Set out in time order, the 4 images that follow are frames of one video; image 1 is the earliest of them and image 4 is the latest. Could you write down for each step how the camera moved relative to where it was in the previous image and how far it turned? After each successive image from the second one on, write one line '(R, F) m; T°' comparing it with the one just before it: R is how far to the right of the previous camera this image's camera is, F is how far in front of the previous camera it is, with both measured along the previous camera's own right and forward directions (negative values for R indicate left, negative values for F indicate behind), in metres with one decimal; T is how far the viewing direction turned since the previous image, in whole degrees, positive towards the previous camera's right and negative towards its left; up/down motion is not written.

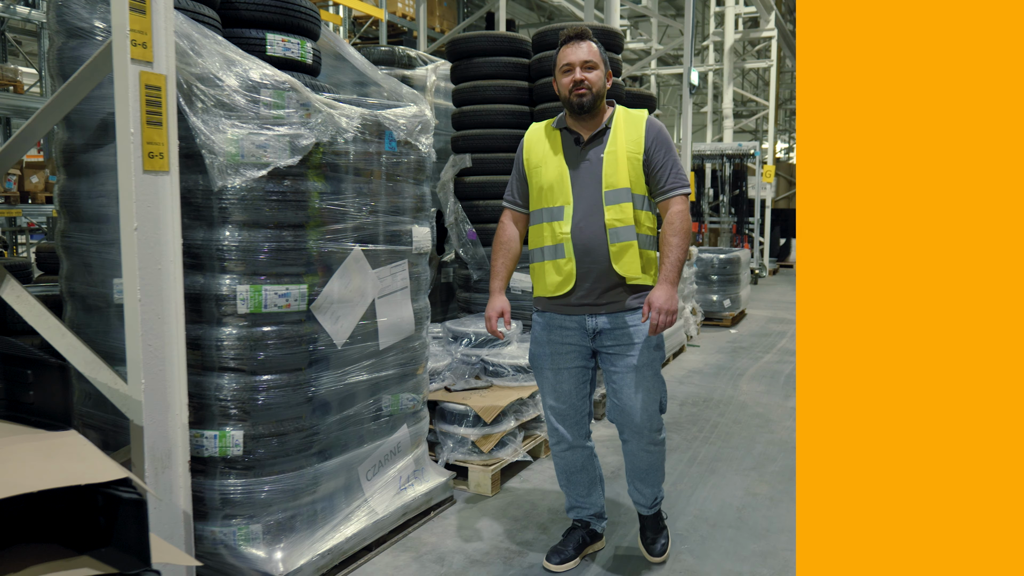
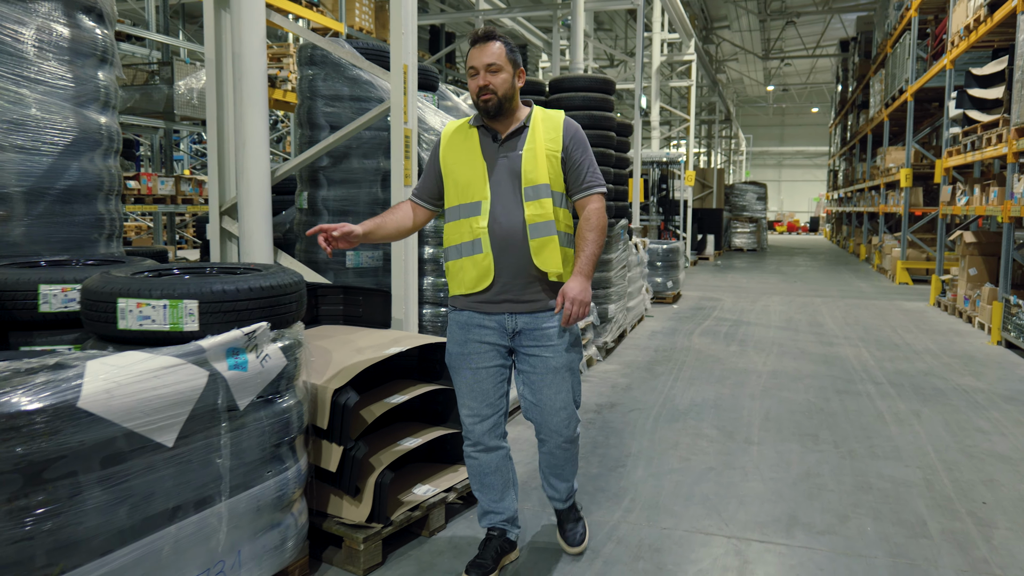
(-0.9, -1.5) m; +7°
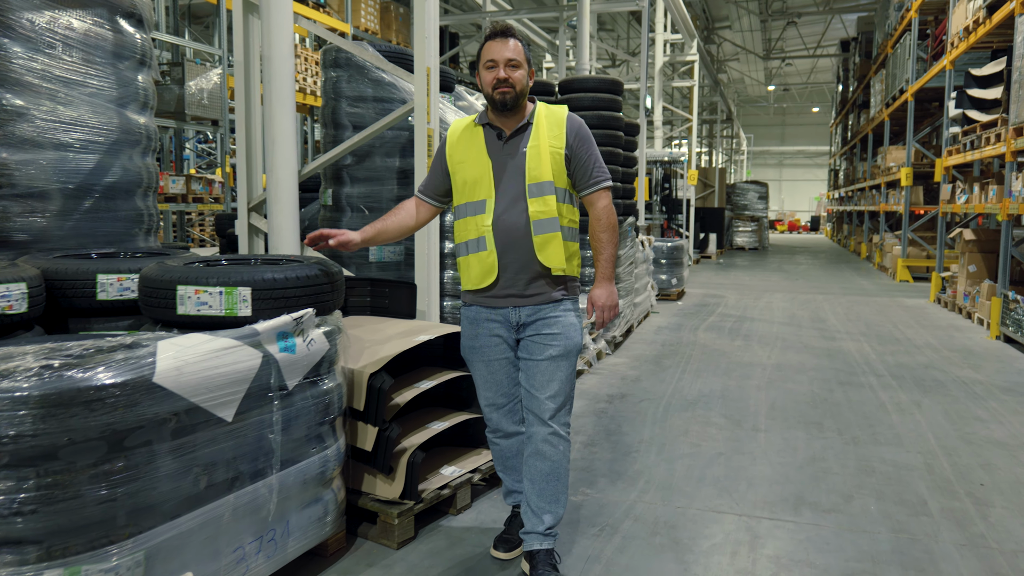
(-0.1, -0.2) m; 0°
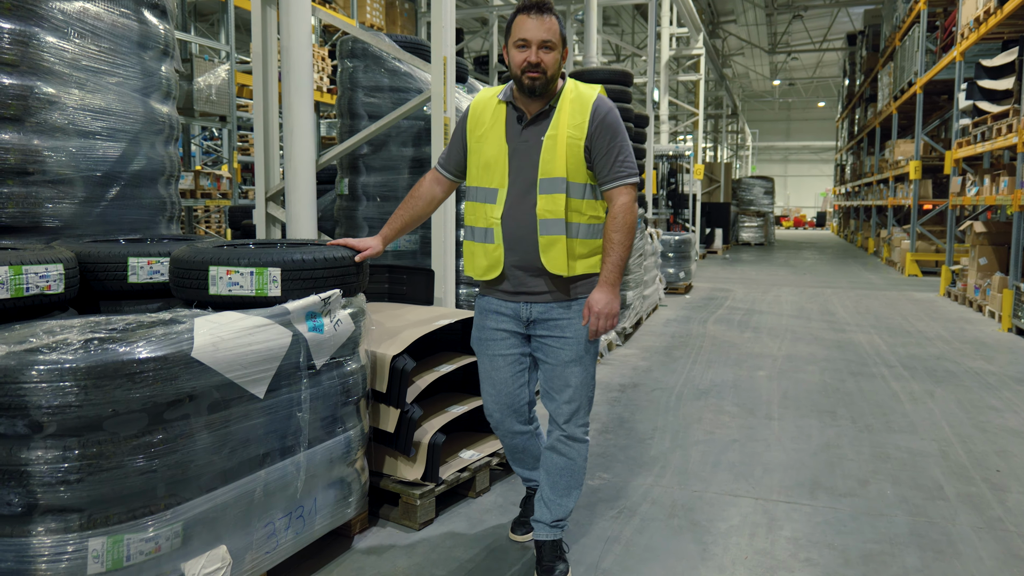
(-0.1, 0.0) m; 0°
